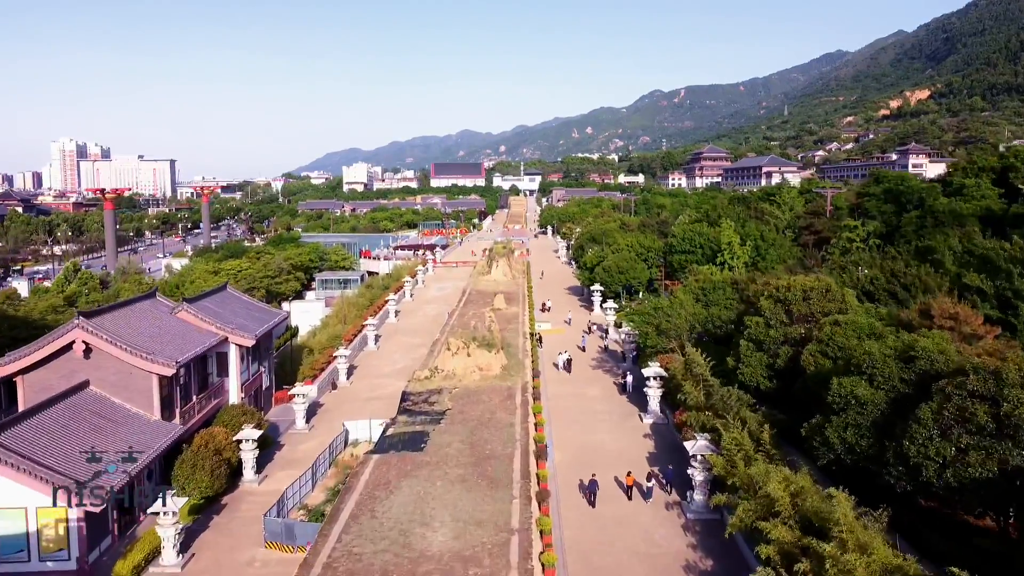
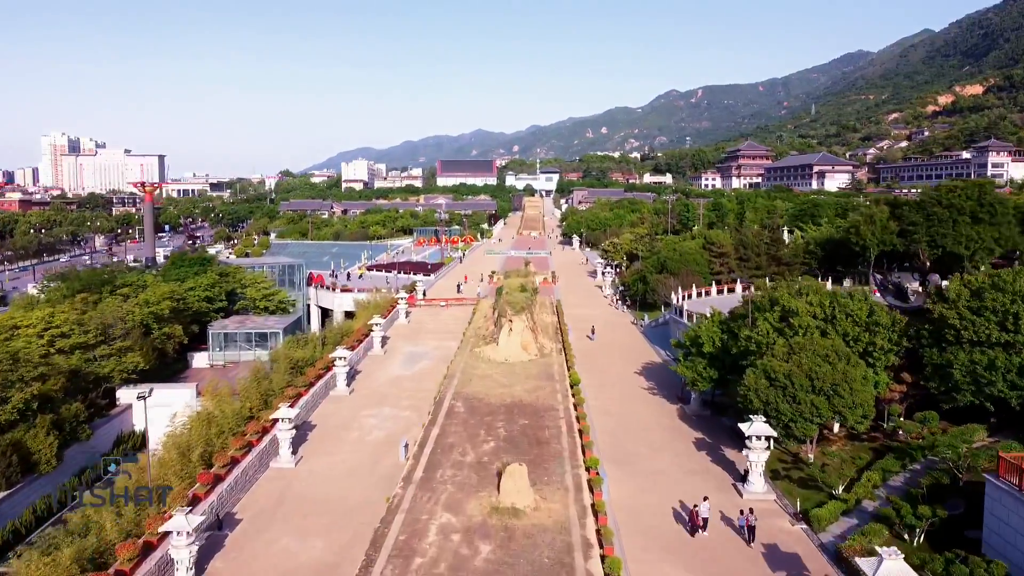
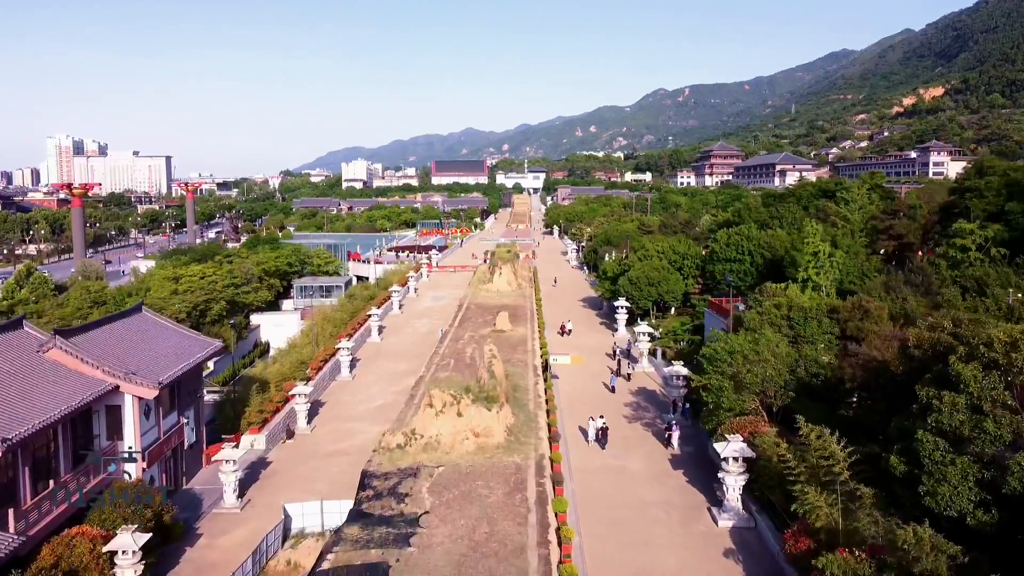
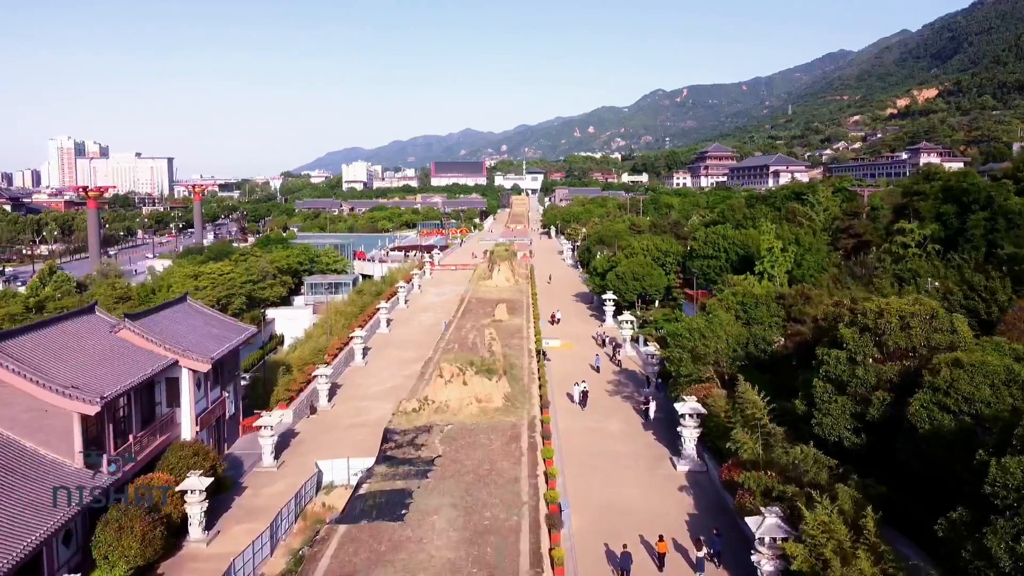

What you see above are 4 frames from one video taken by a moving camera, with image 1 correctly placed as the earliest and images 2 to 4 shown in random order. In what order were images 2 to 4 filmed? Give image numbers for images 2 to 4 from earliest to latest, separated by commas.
4, 3, 2
